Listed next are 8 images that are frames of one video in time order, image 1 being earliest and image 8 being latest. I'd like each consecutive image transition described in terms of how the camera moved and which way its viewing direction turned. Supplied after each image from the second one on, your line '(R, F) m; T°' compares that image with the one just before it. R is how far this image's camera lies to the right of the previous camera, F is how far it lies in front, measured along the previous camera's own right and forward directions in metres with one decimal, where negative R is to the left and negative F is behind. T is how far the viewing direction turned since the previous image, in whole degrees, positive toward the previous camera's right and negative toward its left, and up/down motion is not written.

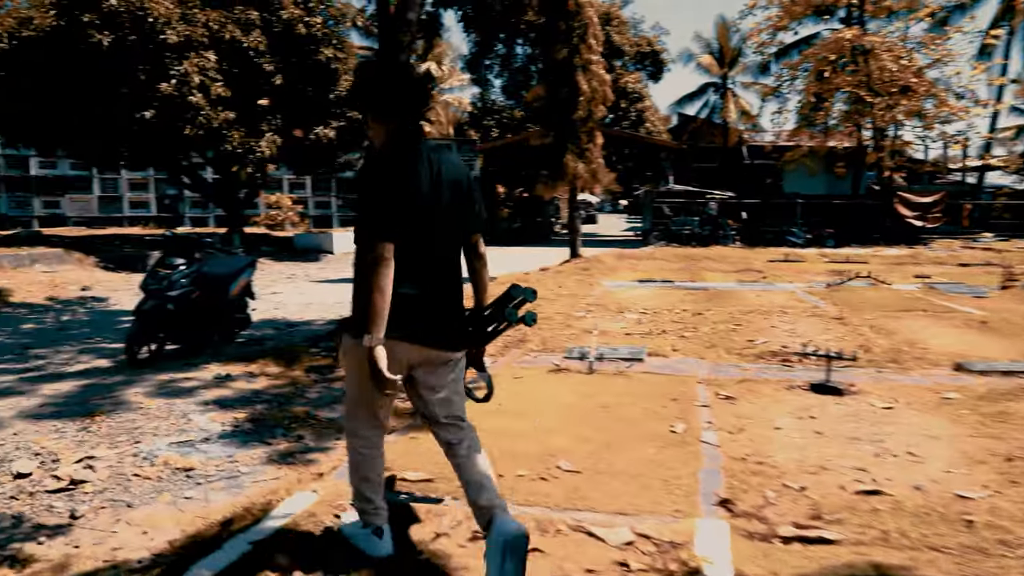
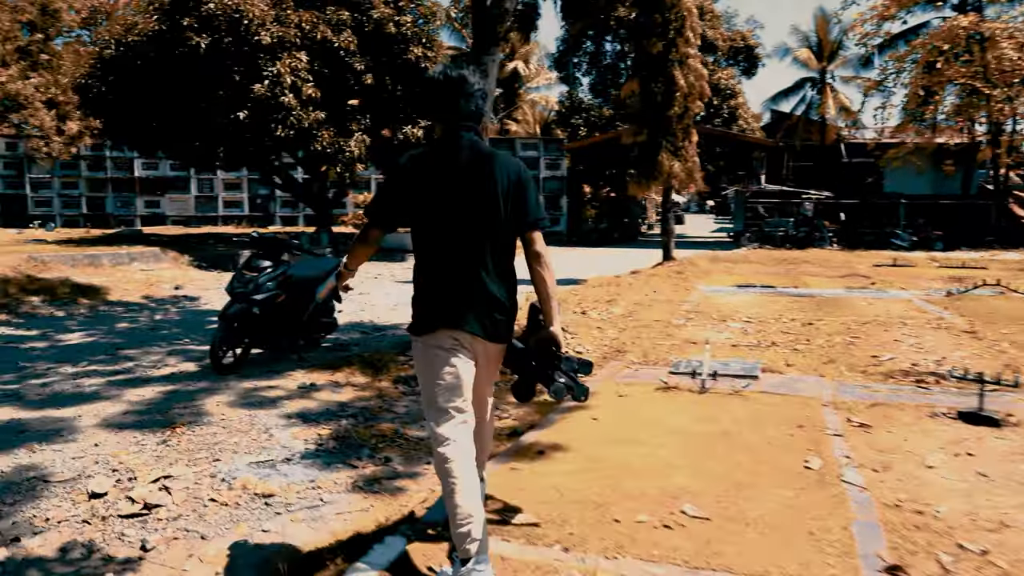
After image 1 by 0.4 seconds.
(-0.1, +0.4) m; -6°
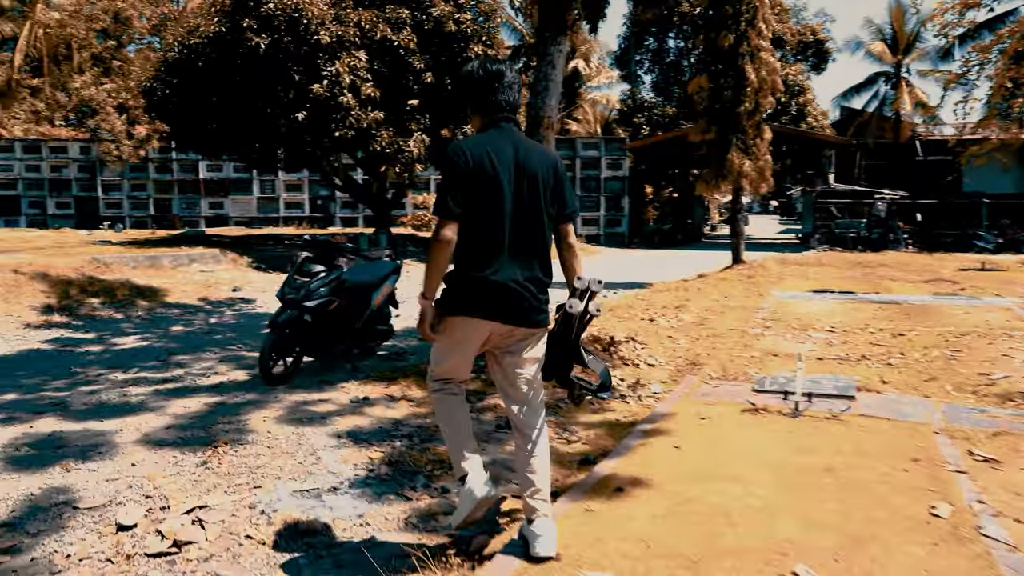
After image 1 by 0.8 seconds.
(-0.1, +0.4) m; -4°
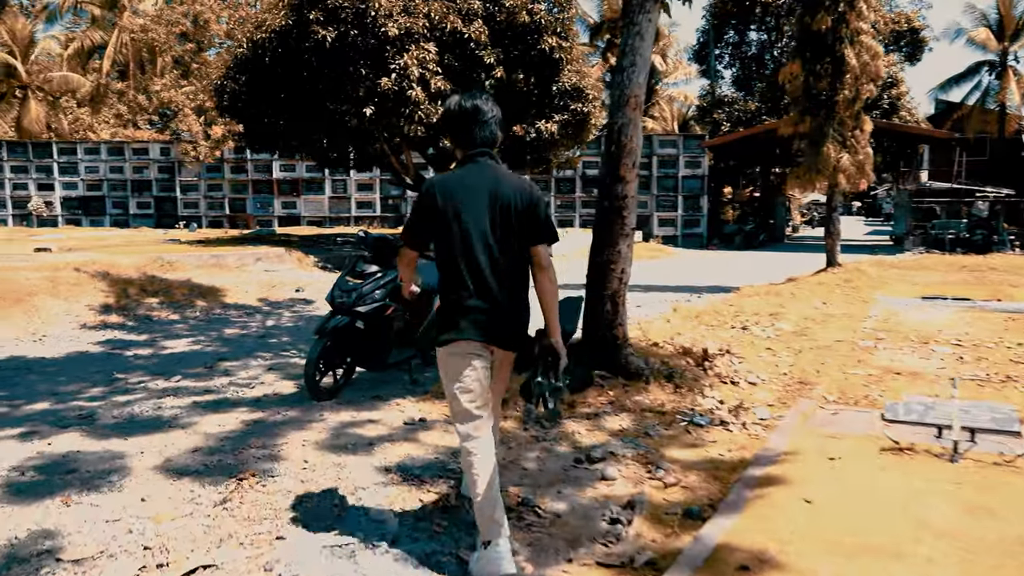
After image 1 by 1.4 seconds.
(0.0, +0.7) m; -5°
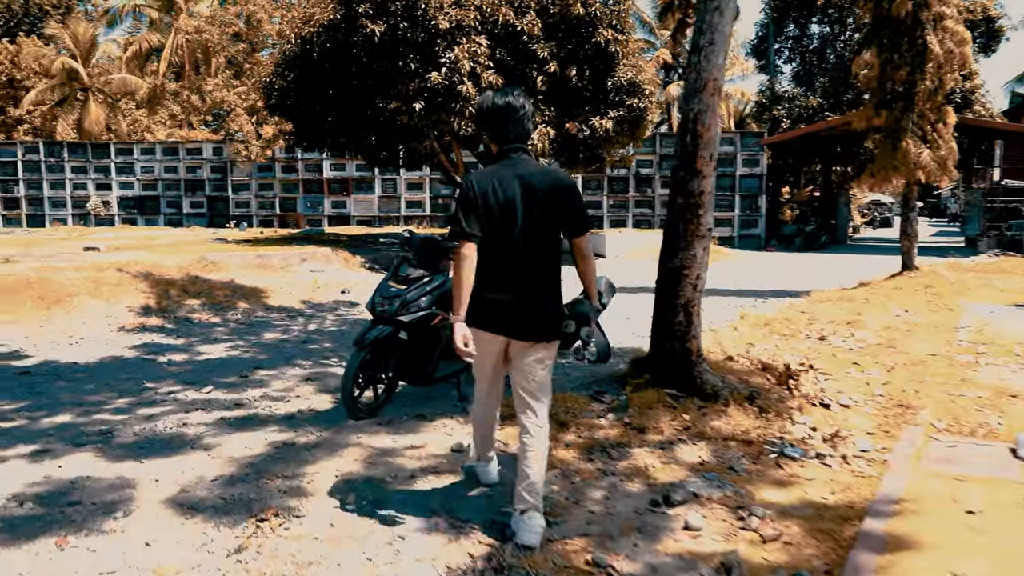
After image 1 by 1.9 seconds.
(-0.1, +0.5) m; -3°
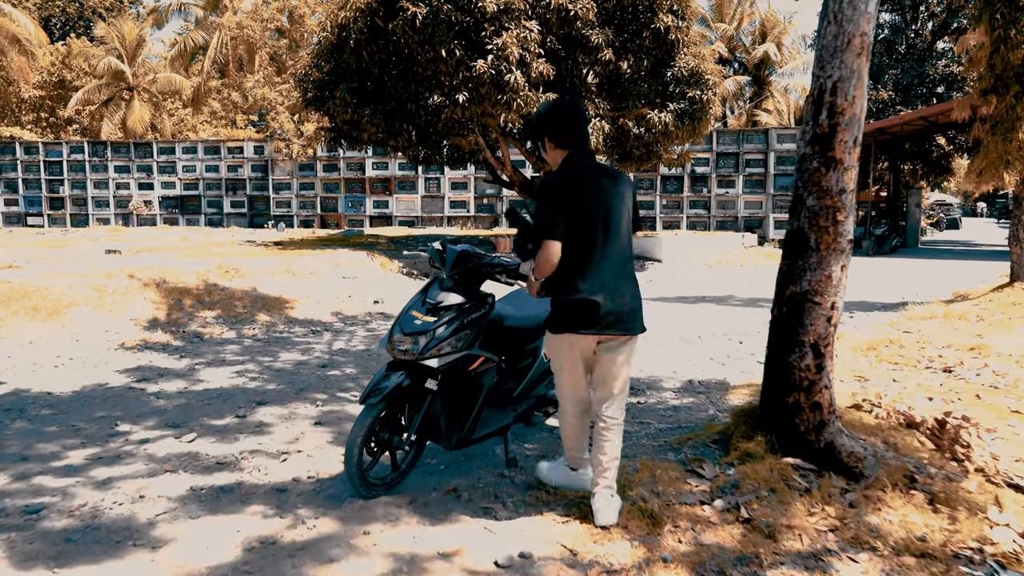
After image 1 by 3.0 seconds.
(-0.1, +1.1) m; -3°
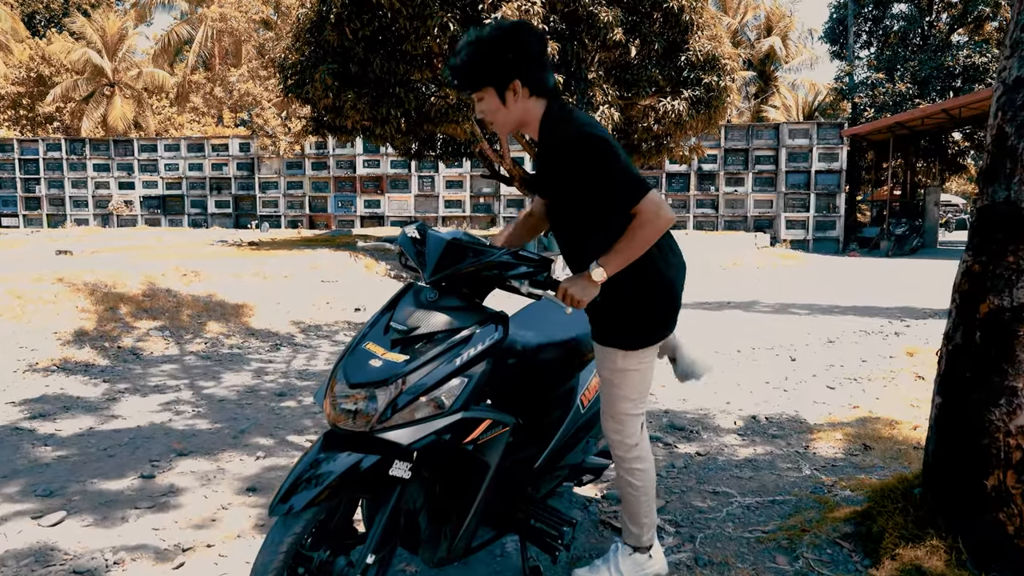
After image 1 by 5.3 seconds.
(-0.1, +1.3) m; 0°
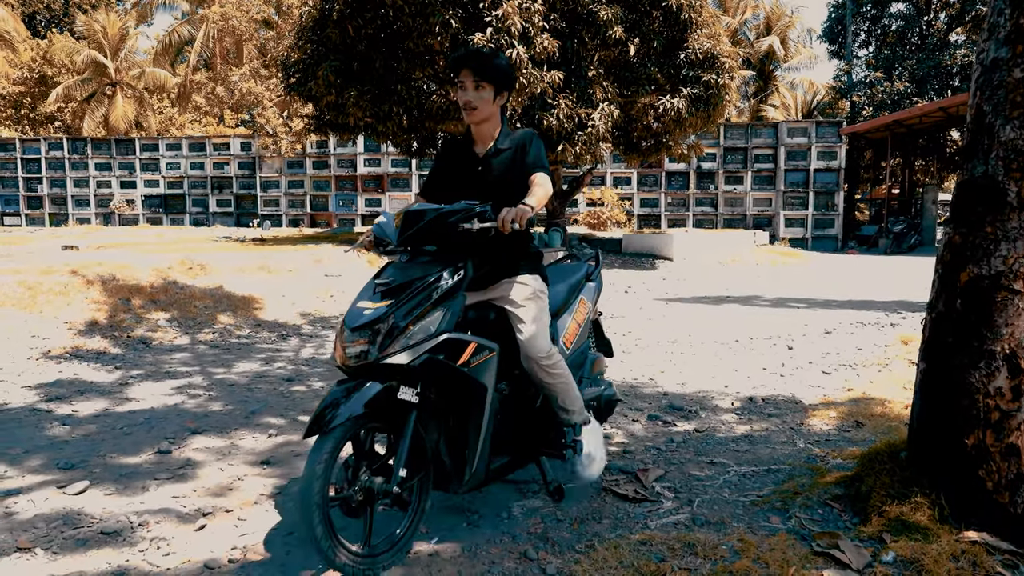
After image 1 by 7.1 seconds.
(0.0, -0.1) m; 0°
